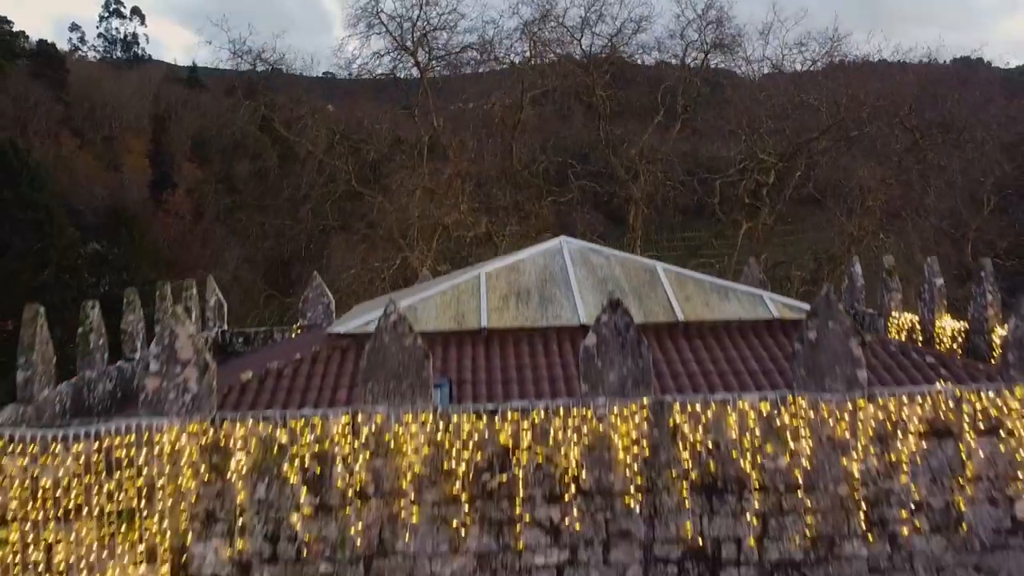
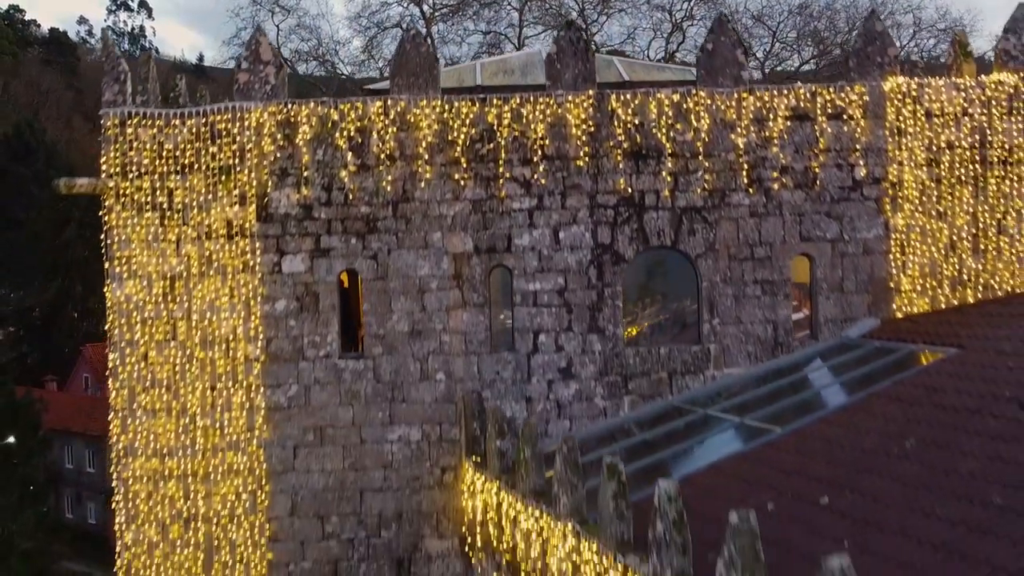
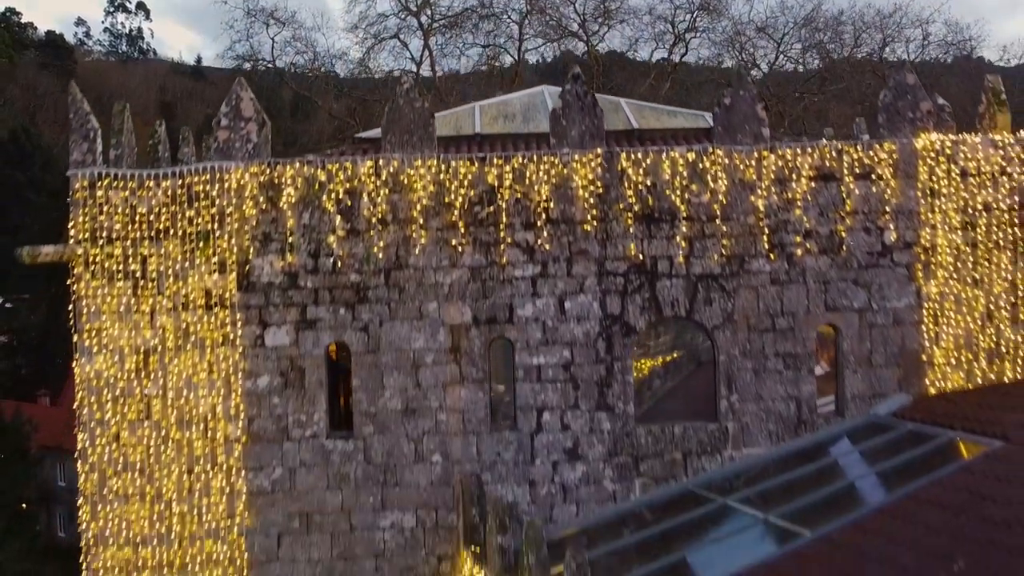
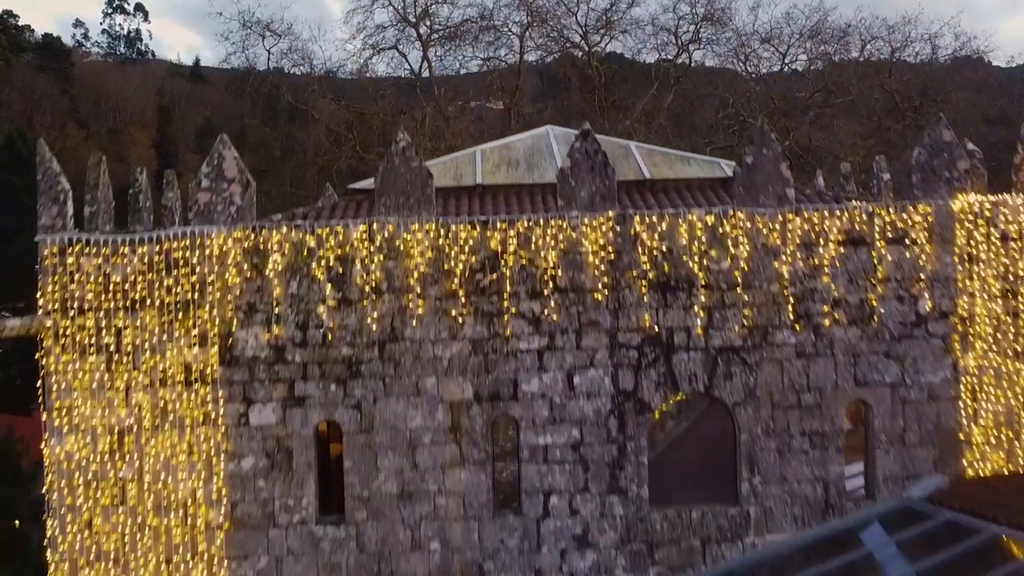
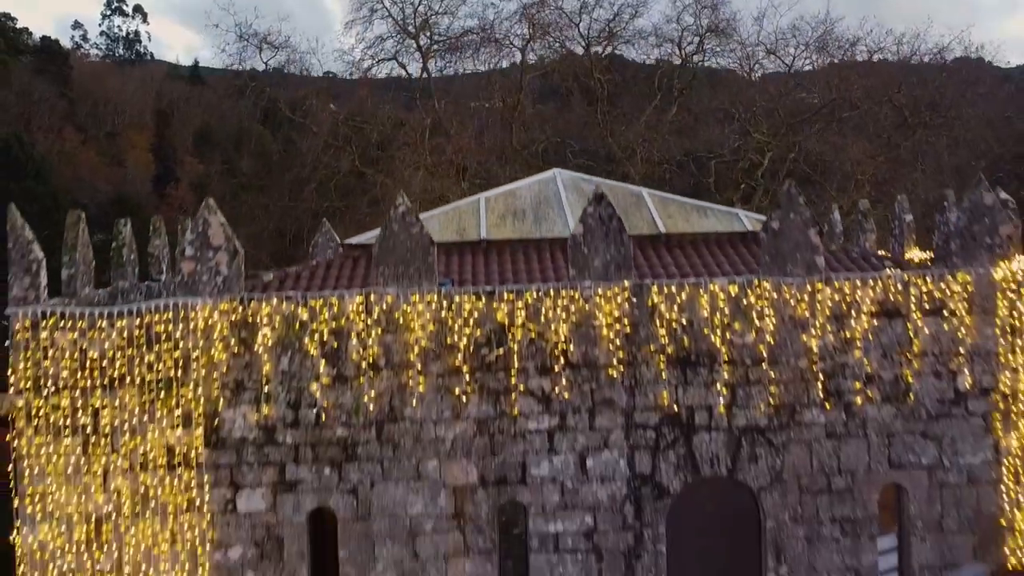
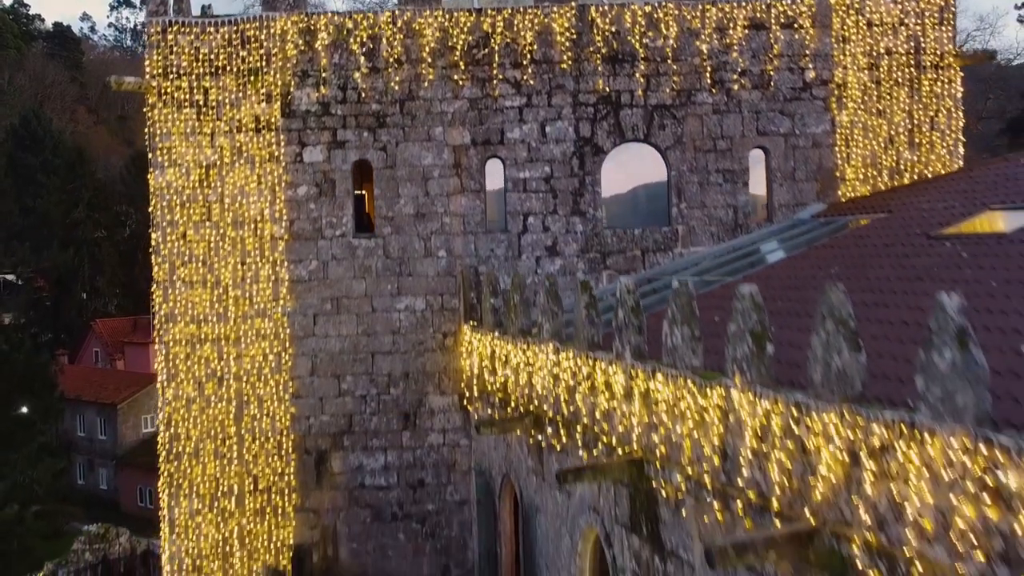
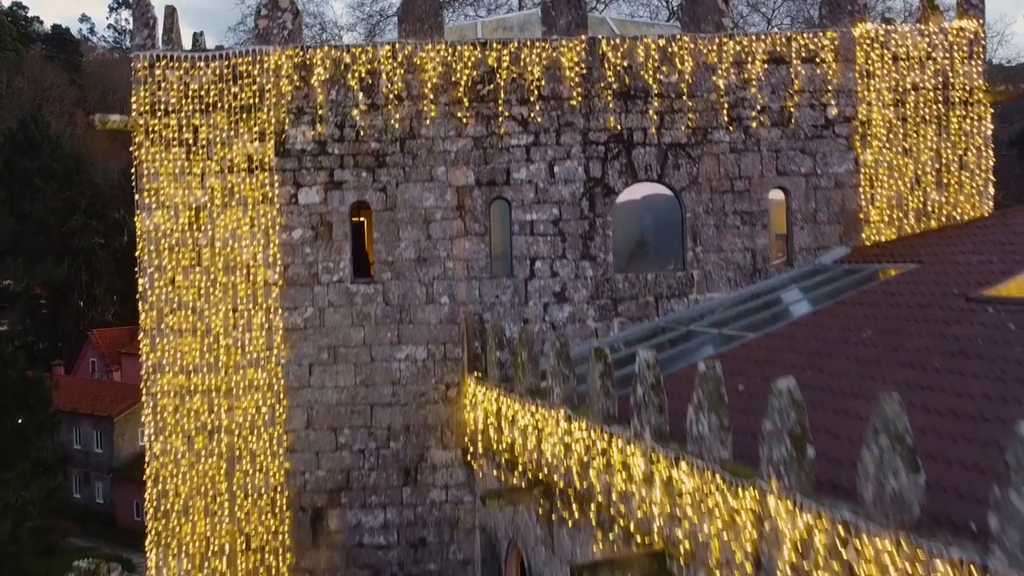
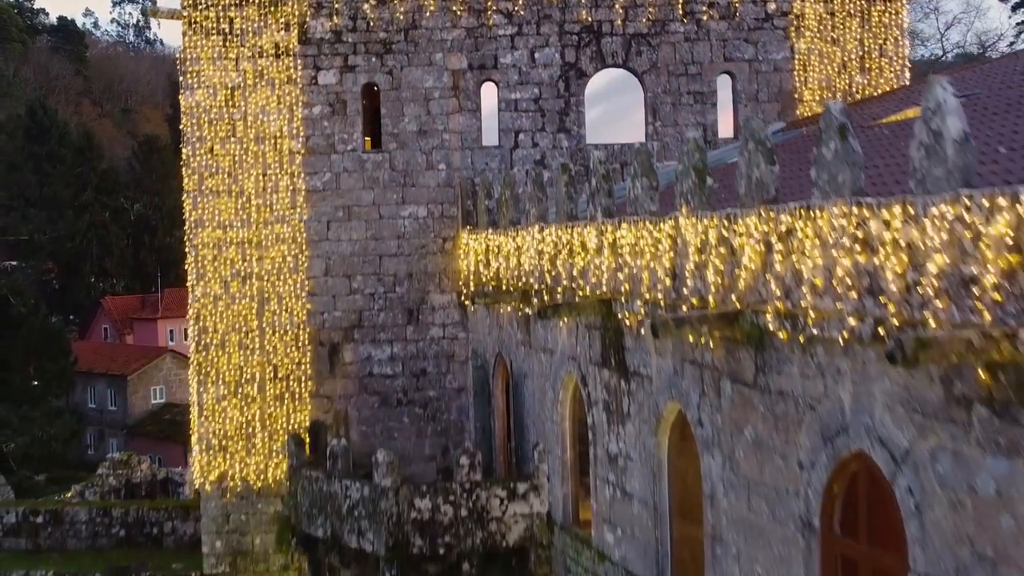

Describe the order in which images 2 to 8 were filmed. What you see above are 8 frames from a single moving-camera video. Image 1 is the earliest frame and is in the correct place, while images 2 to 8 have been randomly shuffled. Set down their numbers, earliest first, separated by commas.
5, 4, 3, 2, 7, 6, 8
